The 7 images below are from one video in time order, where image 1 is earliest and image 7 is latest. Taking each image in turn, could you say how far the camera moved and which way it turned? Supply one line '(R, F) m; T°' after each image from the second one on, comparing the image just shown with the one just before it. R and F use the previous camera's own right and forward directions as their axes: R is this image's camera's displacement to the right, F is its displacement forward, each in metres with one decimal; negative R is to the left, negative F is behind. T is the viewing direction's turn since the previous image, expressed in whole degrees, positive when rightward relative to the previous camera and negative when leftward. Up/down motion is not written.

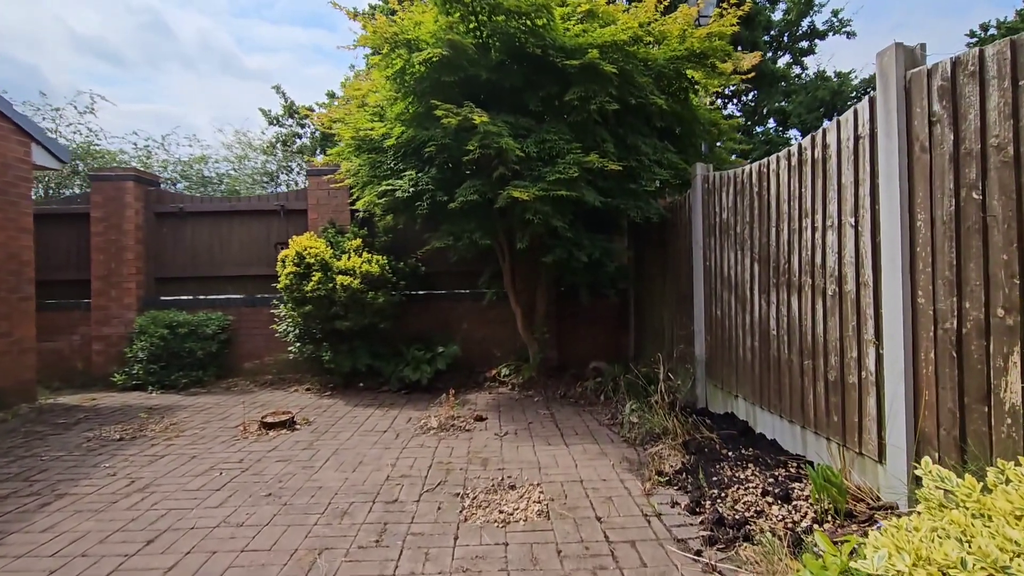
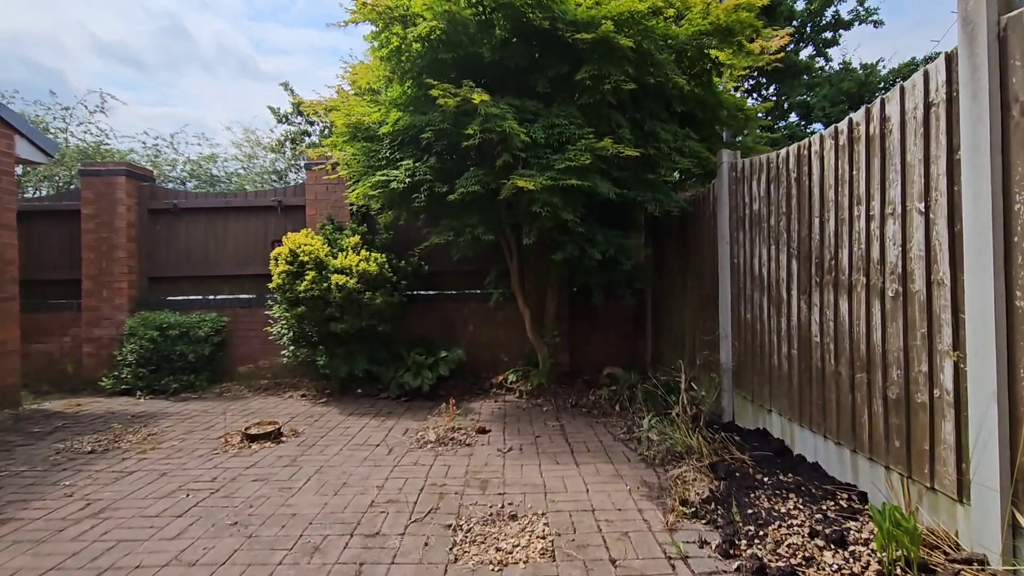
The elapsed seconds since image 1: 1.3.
(+0.1, +0.5) m; -1°
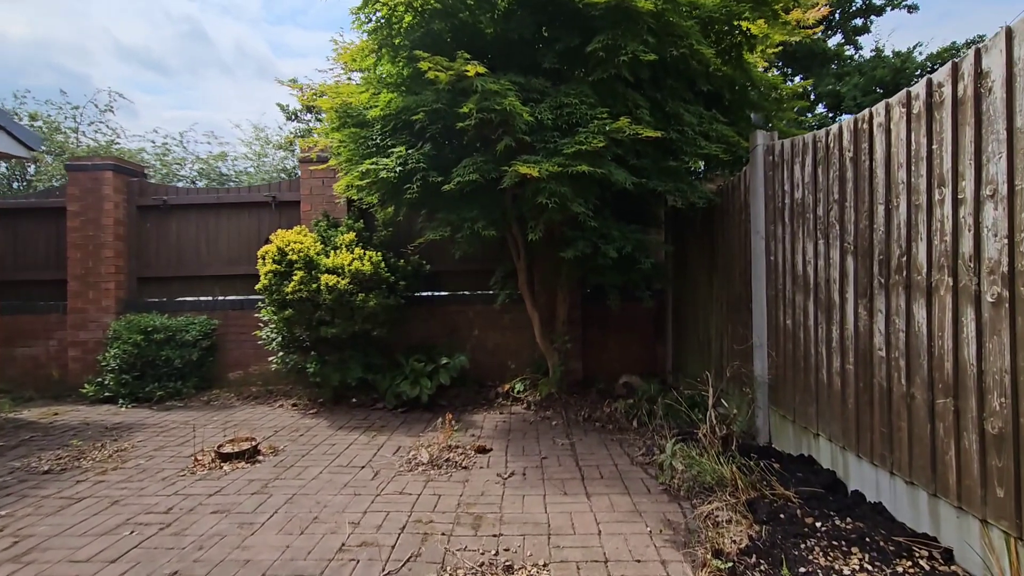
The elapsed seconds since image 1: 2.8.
(+0.1, +0.6) m; -2°
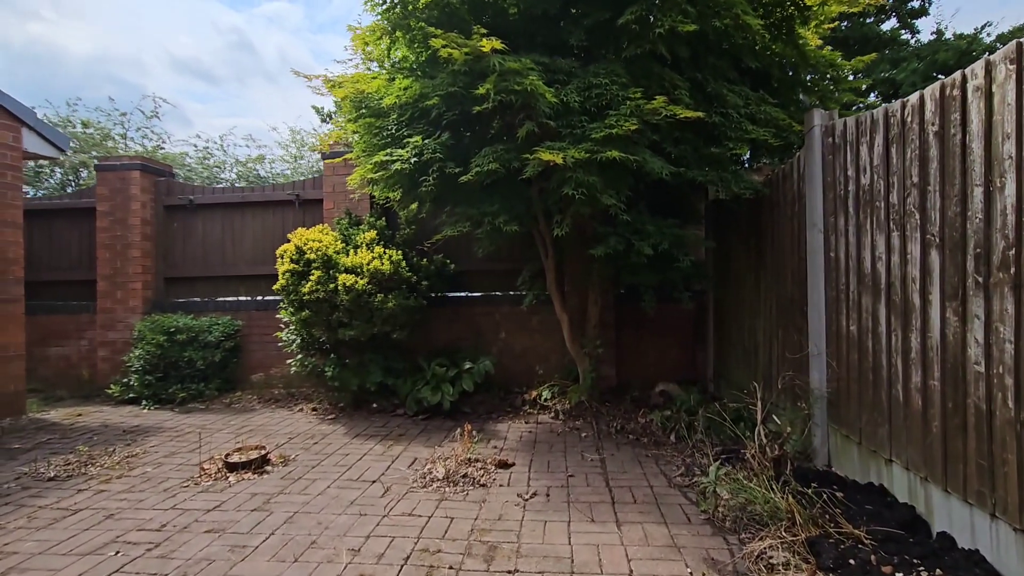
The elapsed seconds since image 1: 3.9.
(+0.1, +0.4) m; -4°
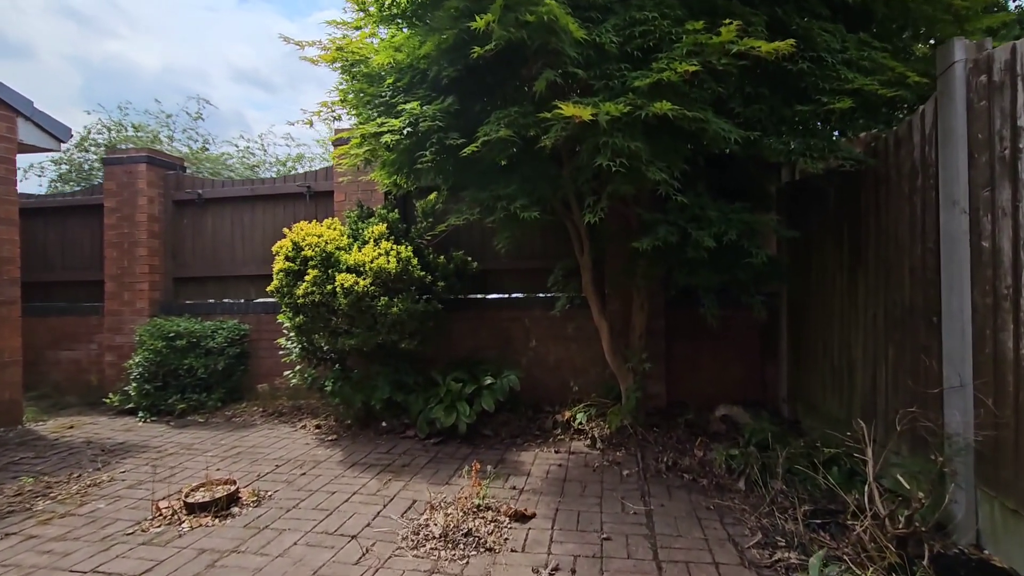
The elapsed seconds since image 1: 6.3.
(+0.2, +0.9) m; -5°
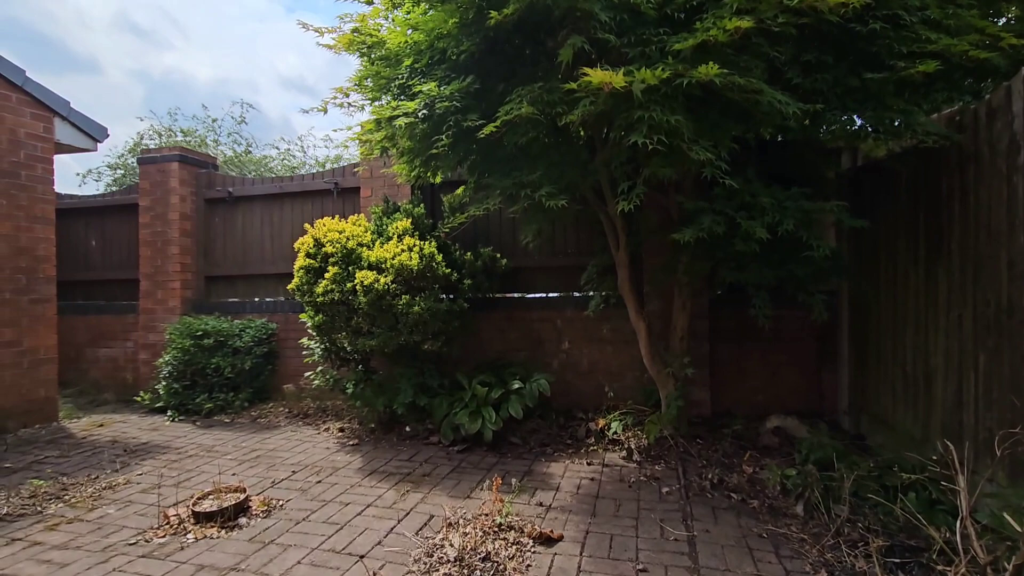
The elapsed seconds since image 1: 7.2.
(+0.1, +0.3) m; -4°
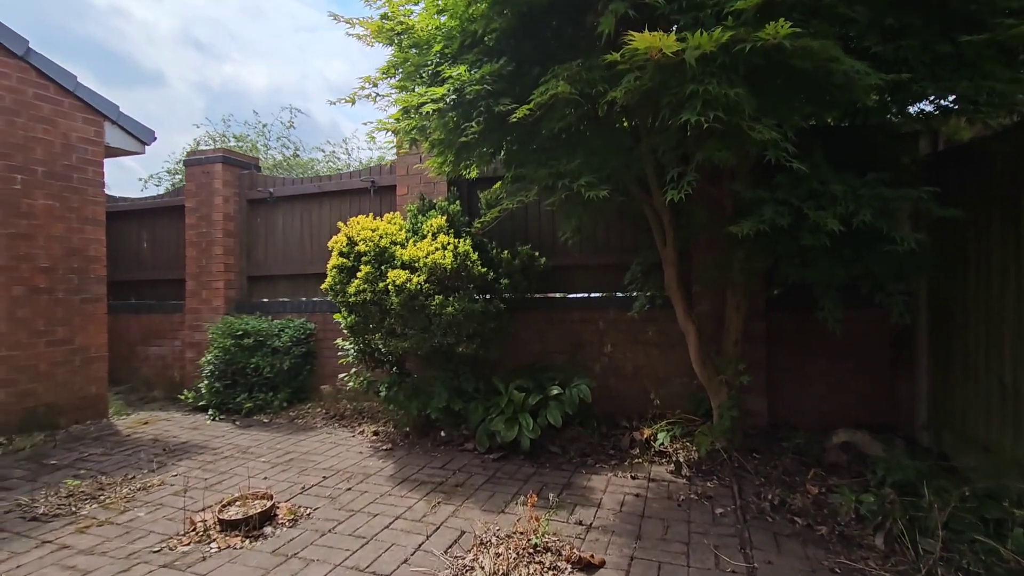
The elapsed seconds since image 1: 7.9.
(0.0, +0.2) m; -5°
